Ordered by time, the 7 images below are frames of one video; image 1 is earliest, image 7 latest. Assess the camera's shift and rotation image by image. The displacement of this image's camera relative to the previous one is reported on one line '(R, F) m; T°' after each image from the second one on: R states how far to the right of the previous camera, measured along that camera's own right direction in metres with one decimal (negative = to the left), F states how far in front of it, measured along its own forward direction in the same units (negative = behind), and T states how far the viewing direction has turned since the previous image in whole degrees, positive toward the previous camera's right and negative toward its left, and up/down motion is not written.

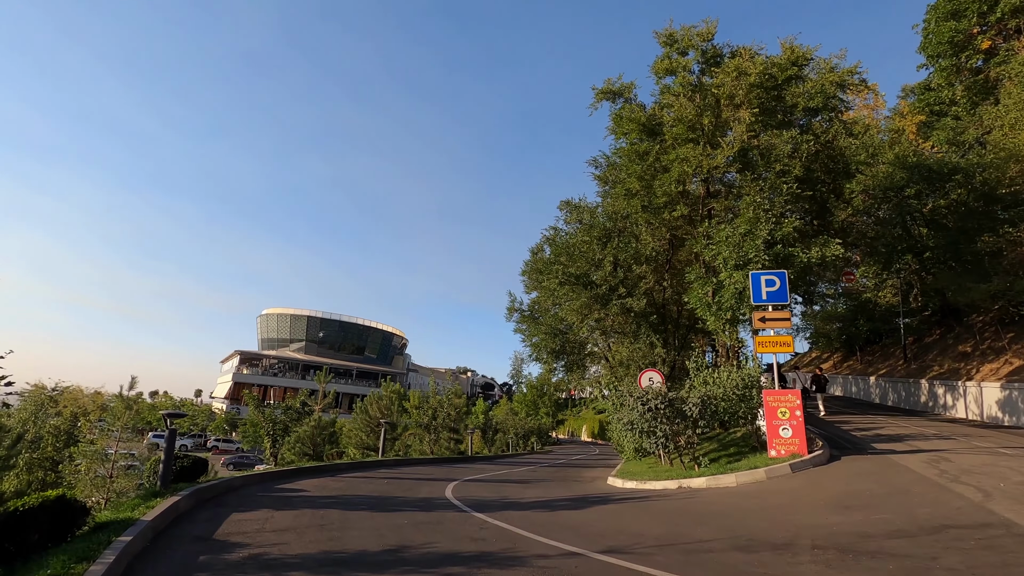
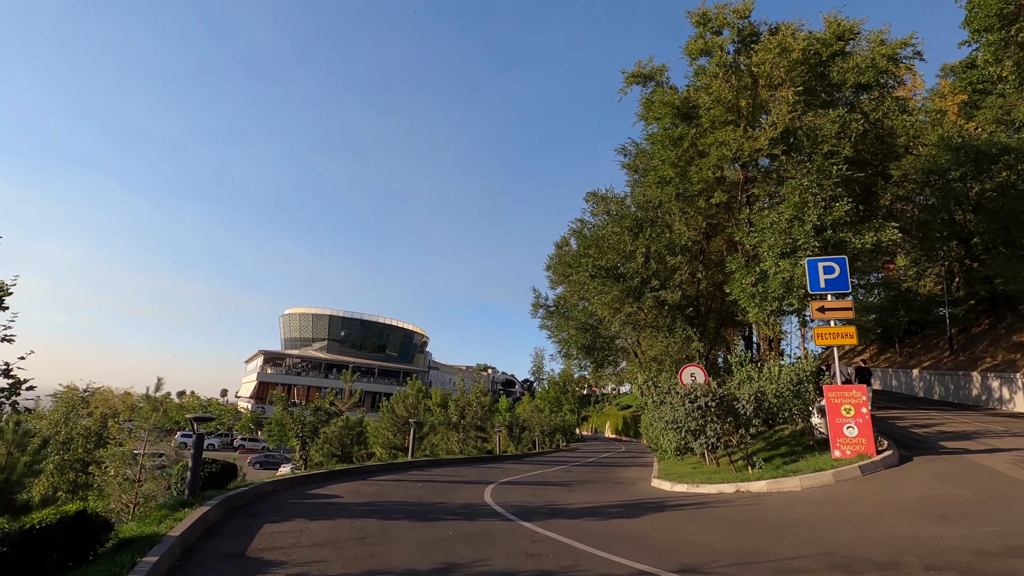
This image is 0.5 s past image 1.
(-0.4, +0.7) m; -2°
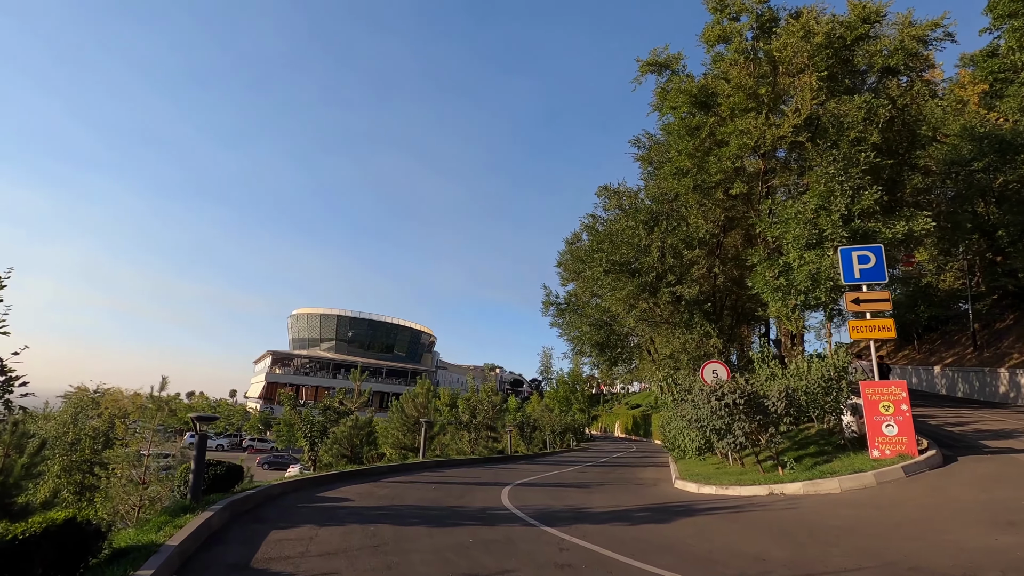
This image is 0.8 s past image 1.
(-0.2, +0.5) m; -1°
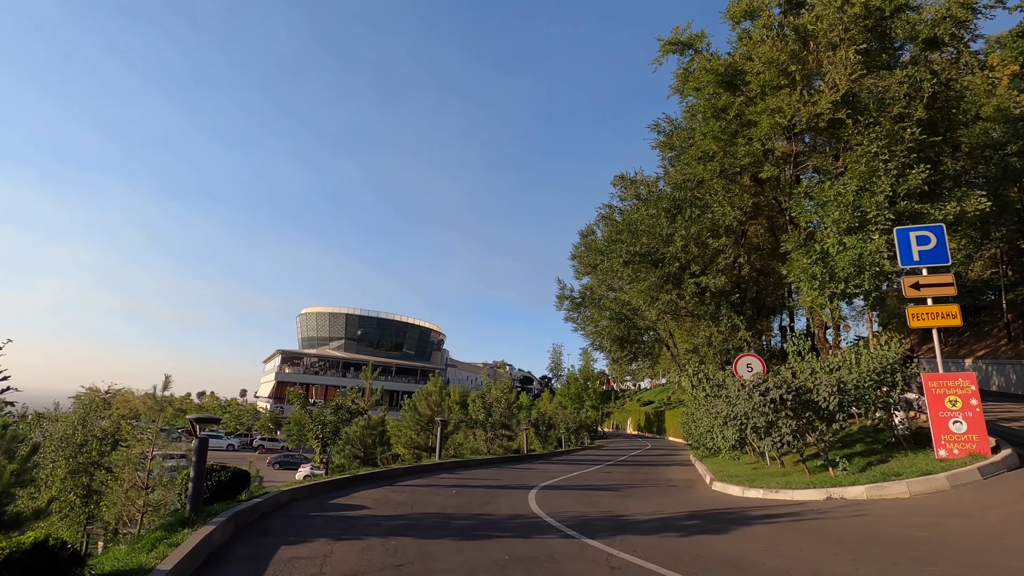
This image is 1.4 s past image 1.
(-0.3, +0.8) m; -1°
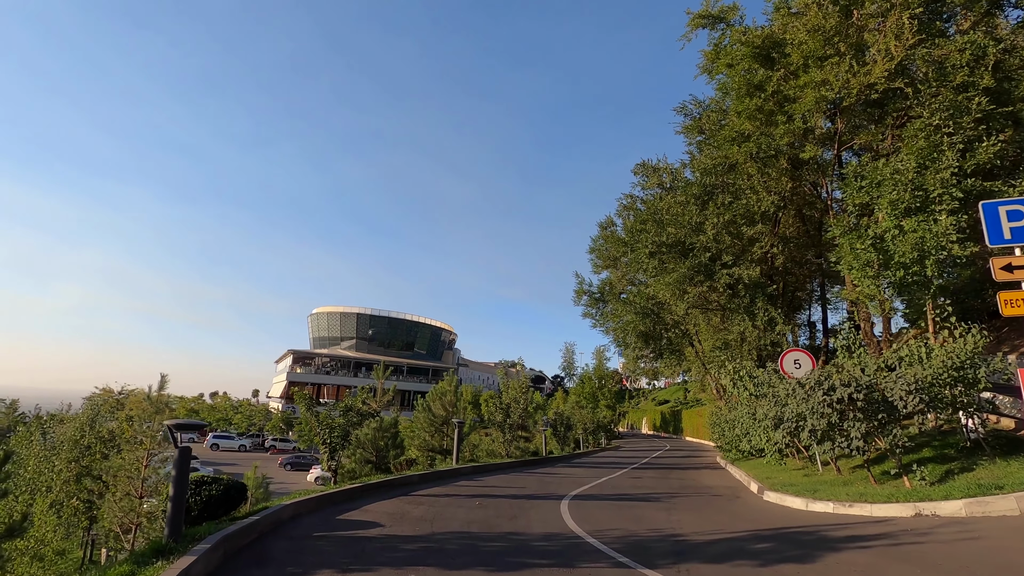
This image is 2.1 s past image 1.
(-0.3, +1.1) m; -1°
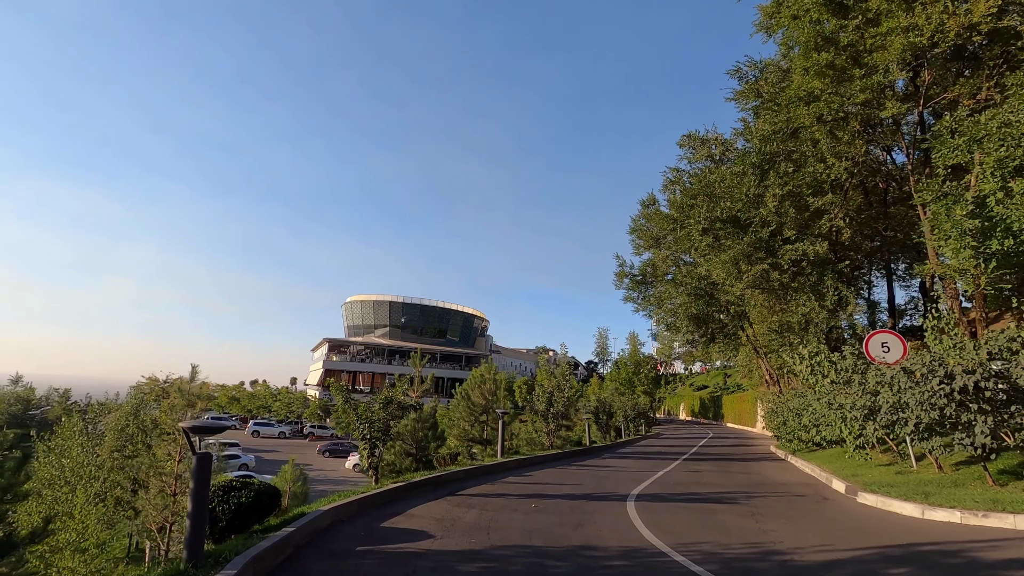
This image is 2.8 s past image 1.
(-0.4, +1.0) m; -3°
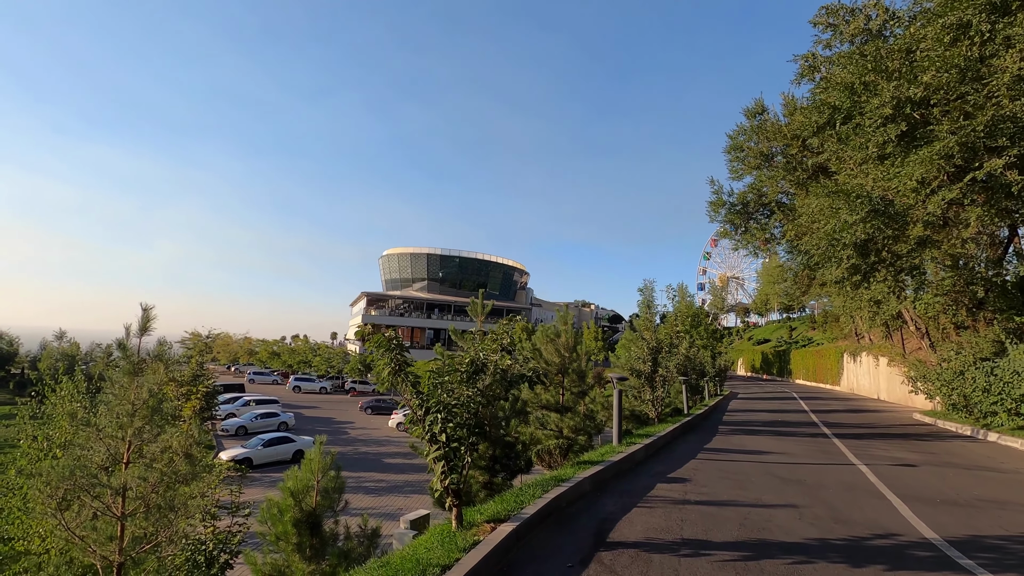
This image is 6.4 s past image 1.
(-1.5, +4.6) m; -4°
